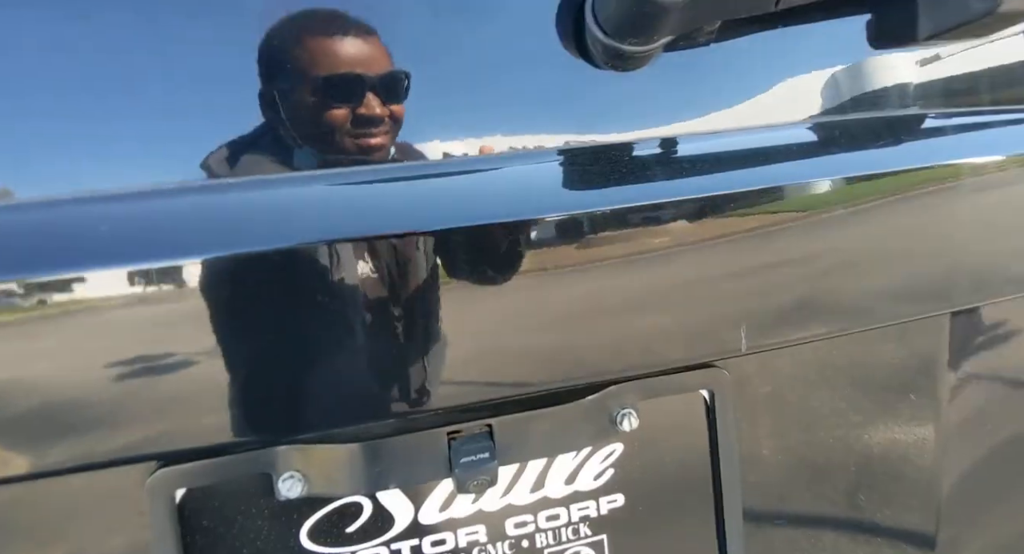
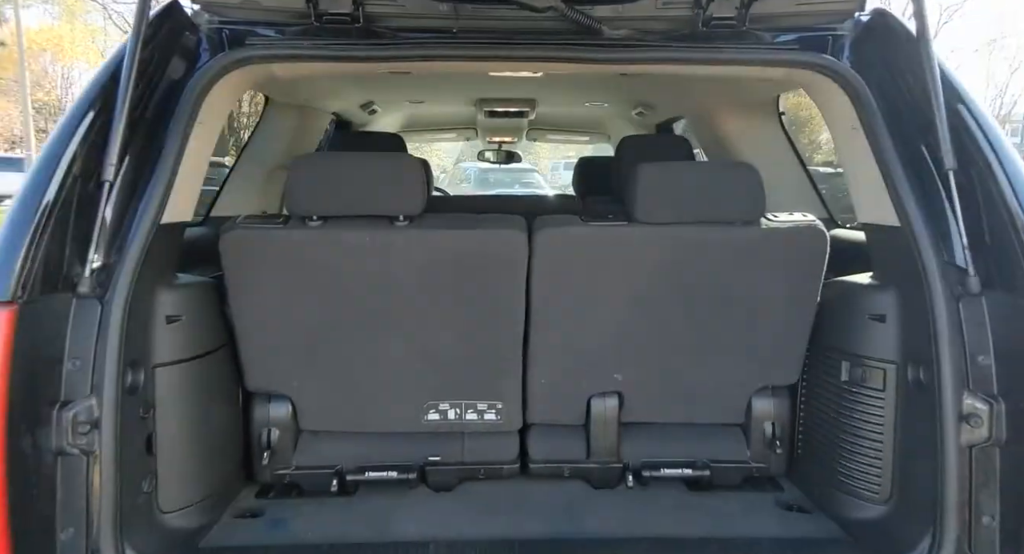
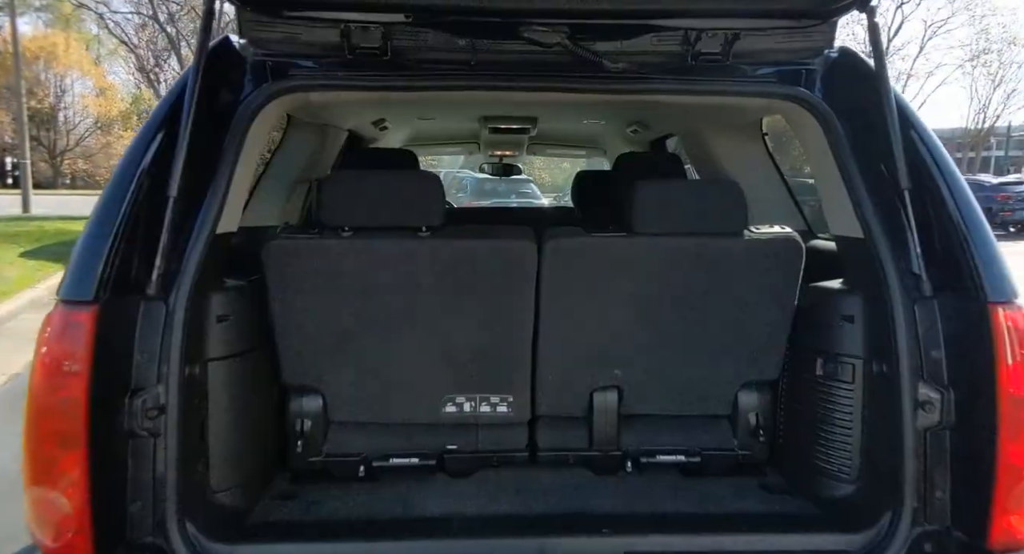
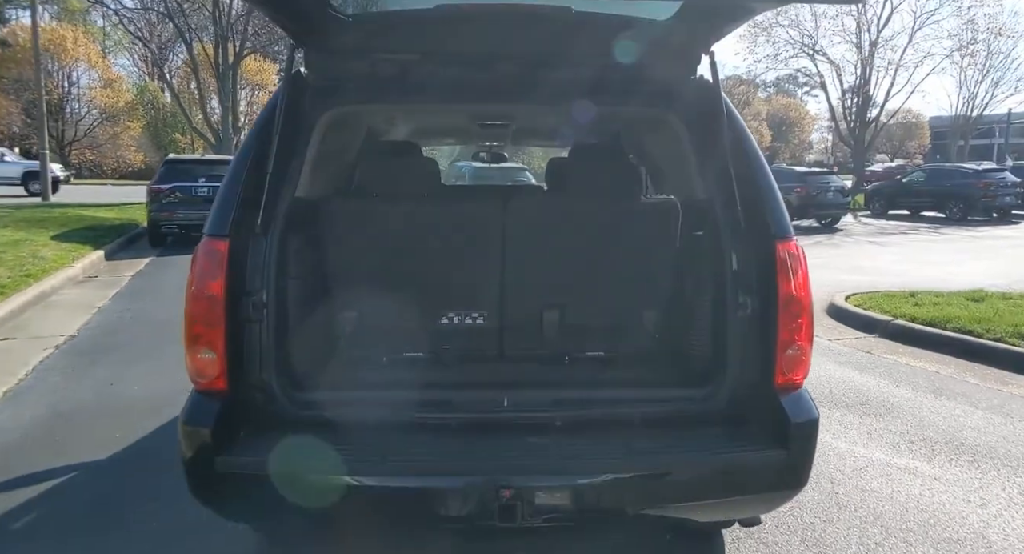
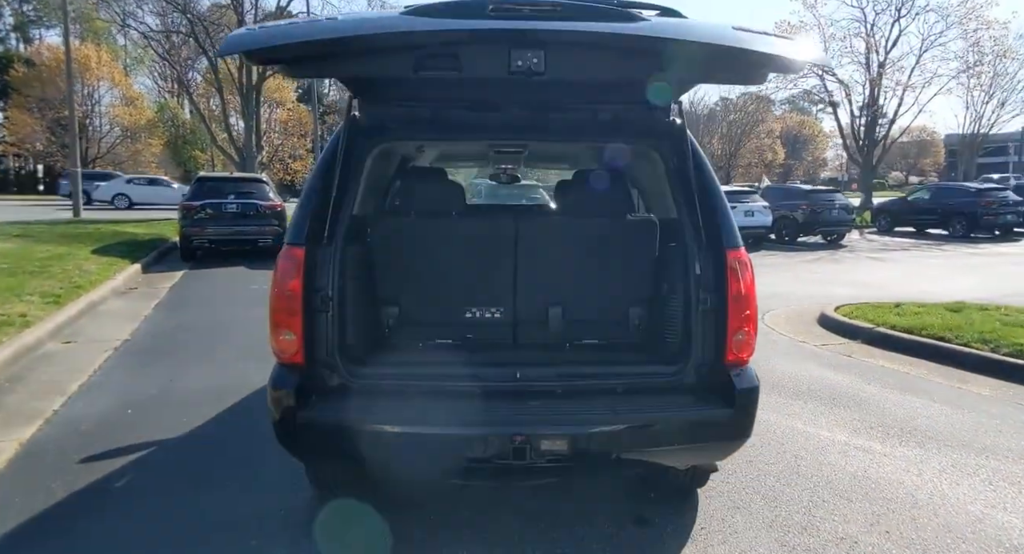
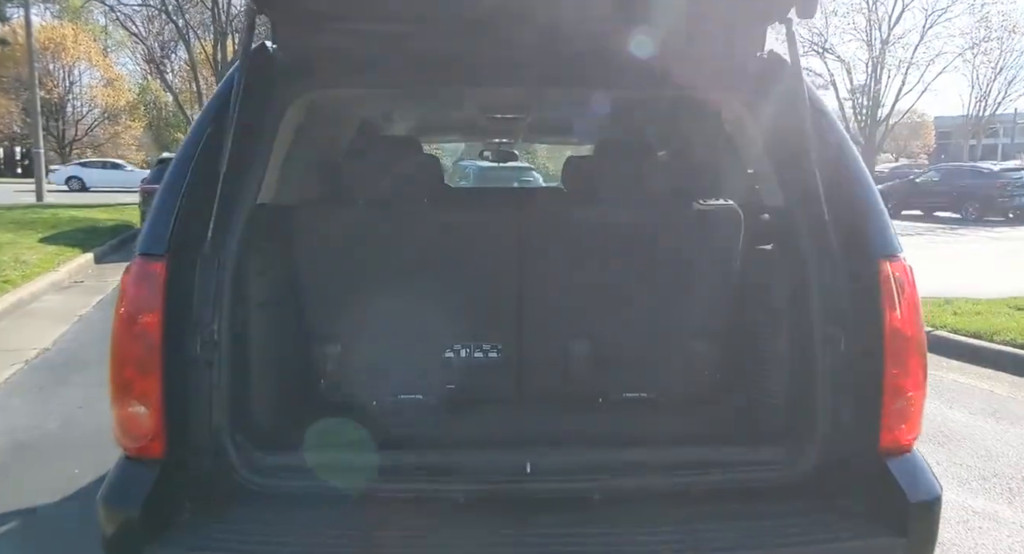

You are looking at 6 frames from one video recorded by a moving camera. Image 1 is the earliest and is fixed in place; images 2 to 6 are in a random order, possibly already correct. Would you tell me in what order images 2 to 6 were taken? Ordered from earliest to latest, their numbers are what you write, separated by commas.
5, 4, 6, 3, 2
